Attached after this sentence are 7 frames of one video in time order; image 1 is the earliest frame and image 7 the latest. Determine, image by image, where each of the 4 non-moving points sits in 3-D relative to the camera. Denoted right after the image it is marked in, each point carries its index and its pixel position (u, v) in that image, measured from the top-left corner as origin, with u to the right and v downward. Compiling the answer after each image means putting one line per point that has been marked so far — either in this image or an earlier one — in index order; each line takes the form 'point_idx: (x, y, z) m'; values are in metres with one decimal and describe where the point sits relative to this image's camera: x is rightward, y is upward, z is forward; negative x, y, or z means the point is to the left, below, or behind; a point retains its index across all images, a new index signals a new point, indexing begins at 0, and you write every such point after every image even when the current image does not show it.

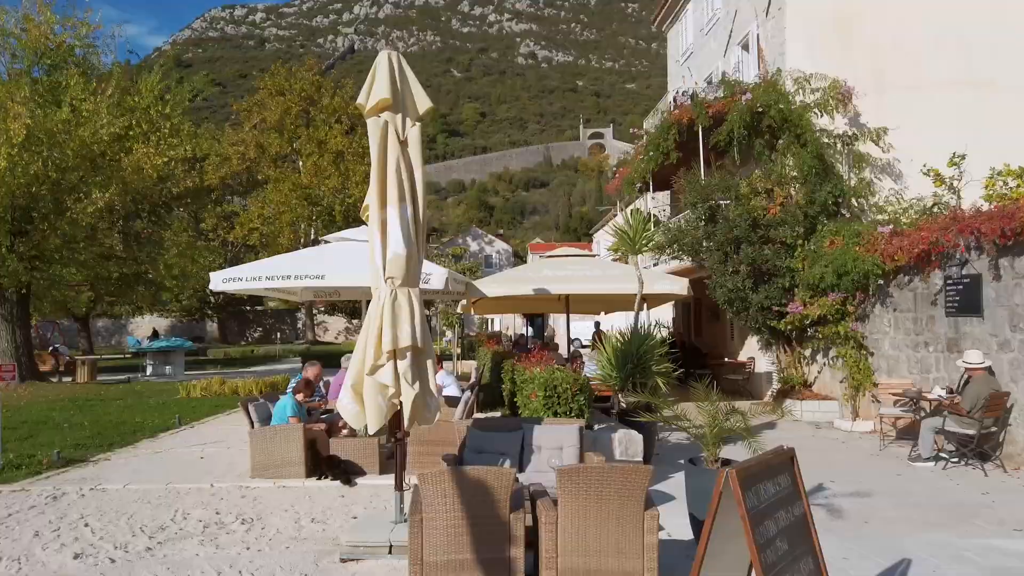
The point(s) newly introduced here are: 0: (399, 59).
0: (-0.8, +1.7, +5.6) m
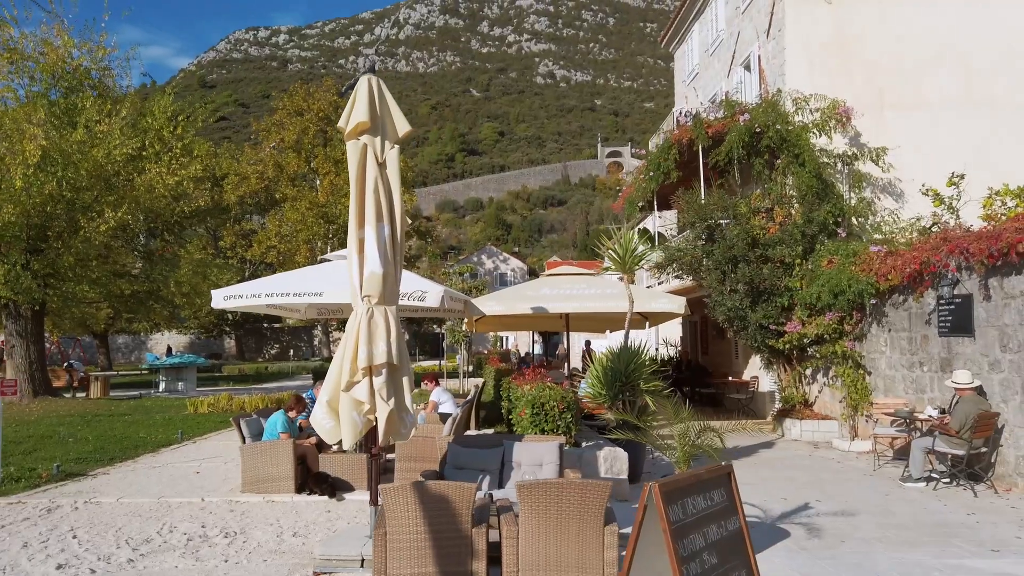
0: (-1.0, +1.5, +5.8) m
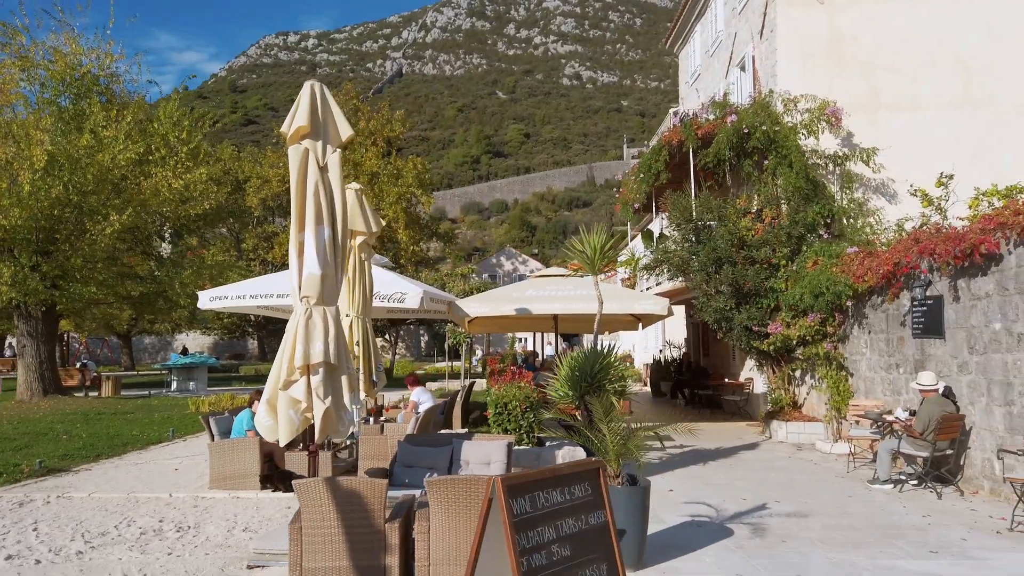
0: (-1.5, +1.5, +5.9) m
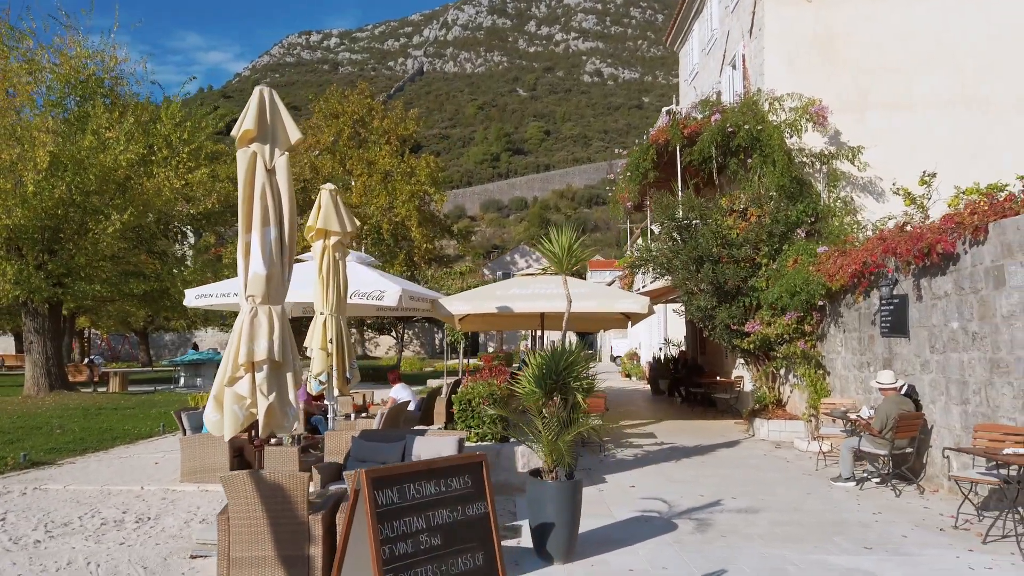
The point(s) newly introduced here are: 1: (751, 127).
0: (-1.9, +1.5, +6.1) m
1: (+4.1, +2.8, +13.4) m
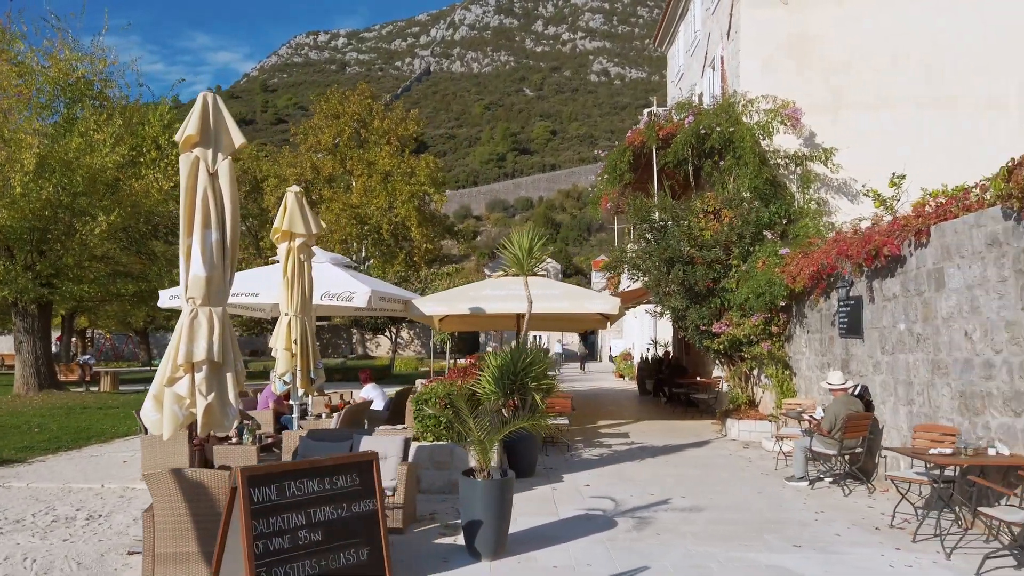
0: (-2.4, +1.5, +6.2) m
1: (+3.7, +2.8, +13.4) m
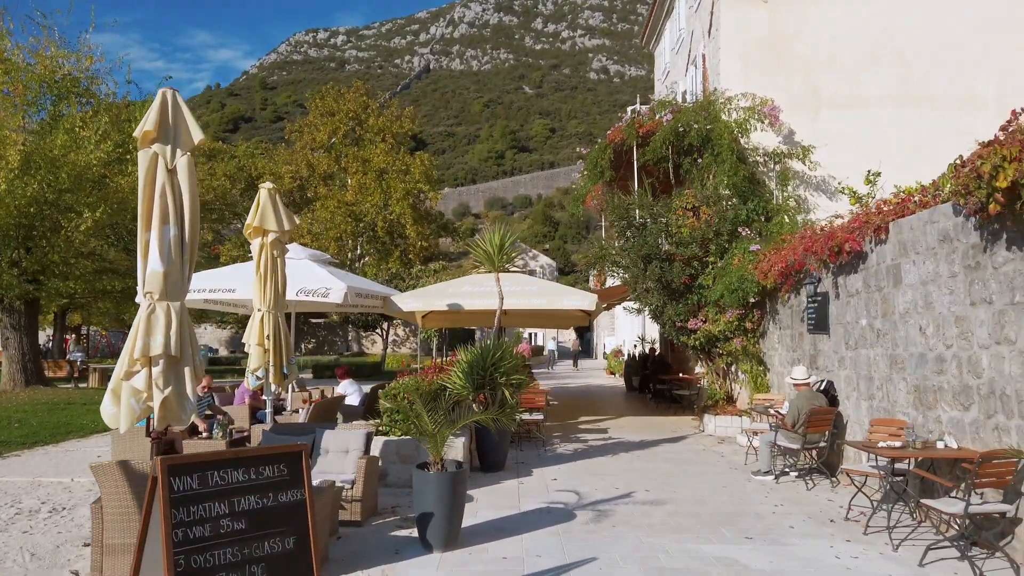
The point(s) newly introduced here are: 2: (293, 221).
0: (-2.8, +1.6, +6.3) m
1: (+3.3, +2.8, +13.5) m
2: (-2.8, +0.8, +9.8) m
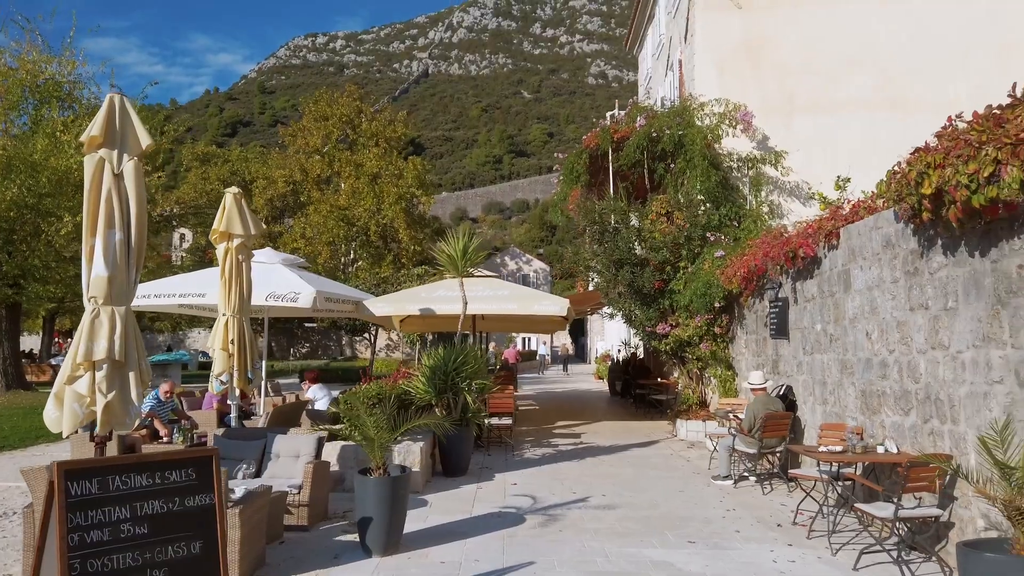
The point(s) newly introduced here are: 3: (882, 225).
0: (-3.2, +1.5, +6.3) m
1: (+2.9, +2.7, +13.6) m
2: (-3.2, +0.8, +9.9) m
3: (+3.0, +0.5, +6.3) m
